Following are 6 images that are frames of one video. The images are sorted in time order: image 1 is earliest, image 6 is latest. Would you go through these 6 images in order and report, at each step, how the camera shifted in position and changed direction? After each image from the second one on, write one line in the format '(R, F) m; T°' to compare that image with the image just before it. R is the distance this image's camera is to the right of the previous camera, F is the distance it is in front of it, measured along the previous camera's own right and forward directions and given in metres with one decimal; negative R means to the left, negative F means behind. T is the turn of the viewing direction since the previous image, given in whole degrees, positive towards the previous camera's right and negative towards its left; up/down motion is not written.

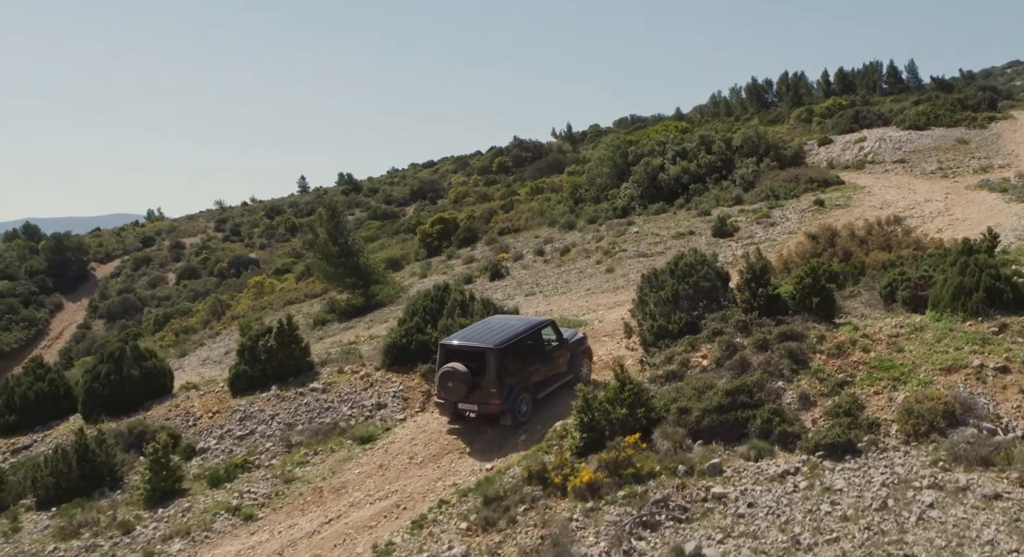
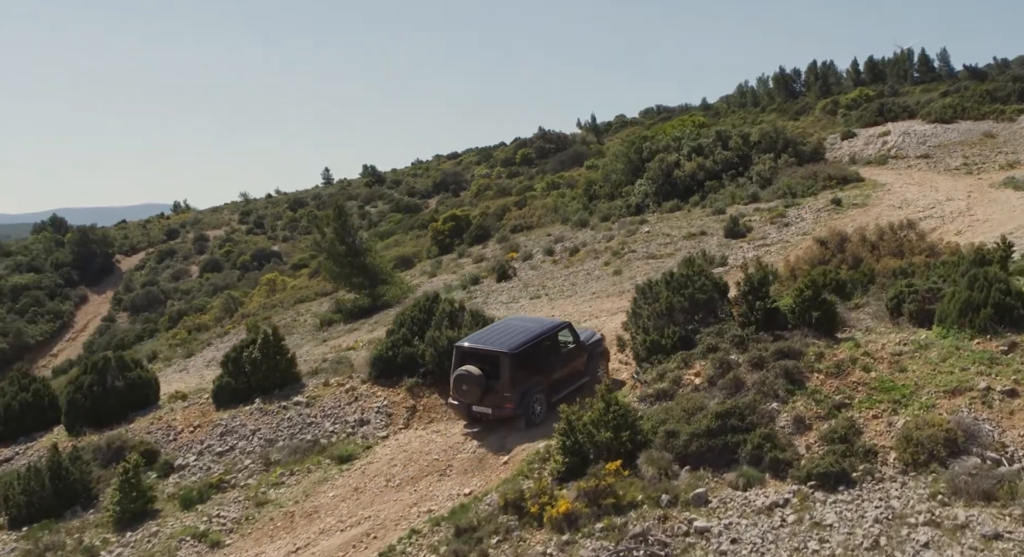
(+0.5, +0.4) m; -2°
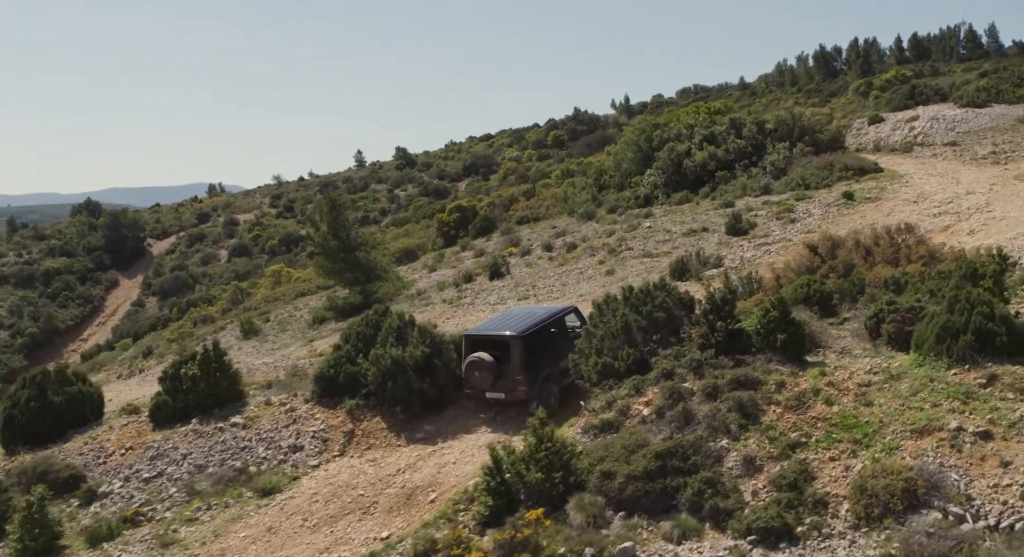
(+1.2, +0.8) m; -2°
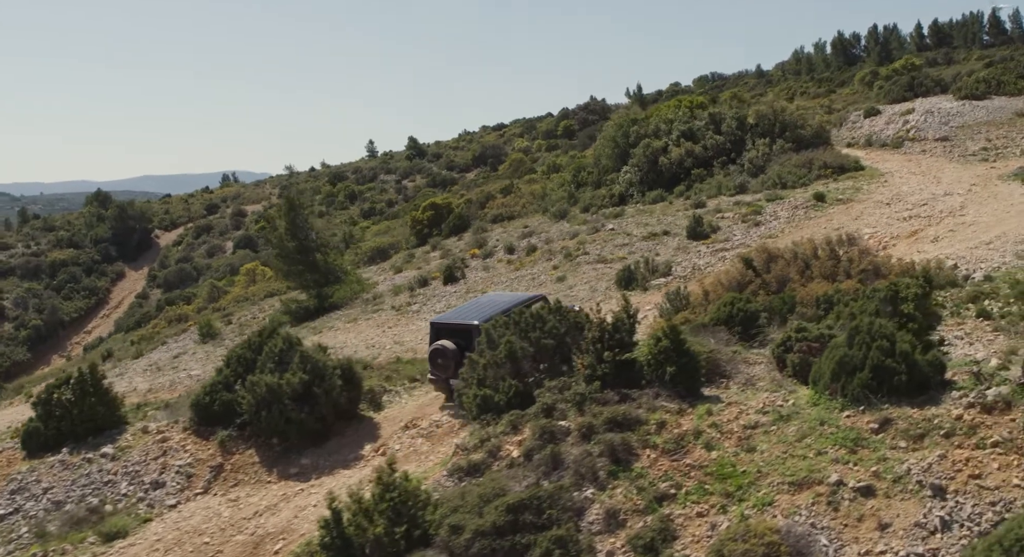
(+1.7, +0.8) m; -1°
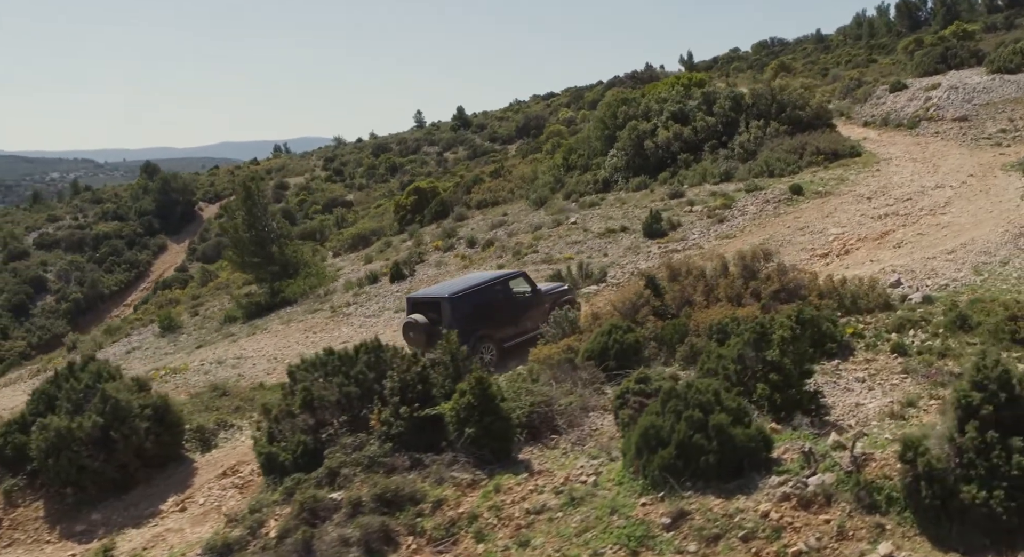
(+2.7, +1.4) m; -3°
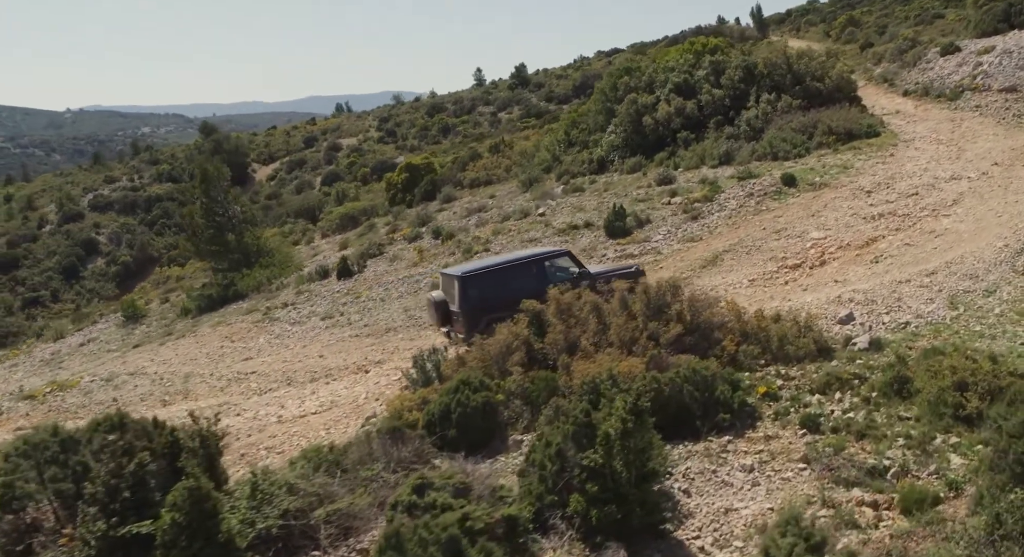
(+2.6, +2.1) m; -4°
